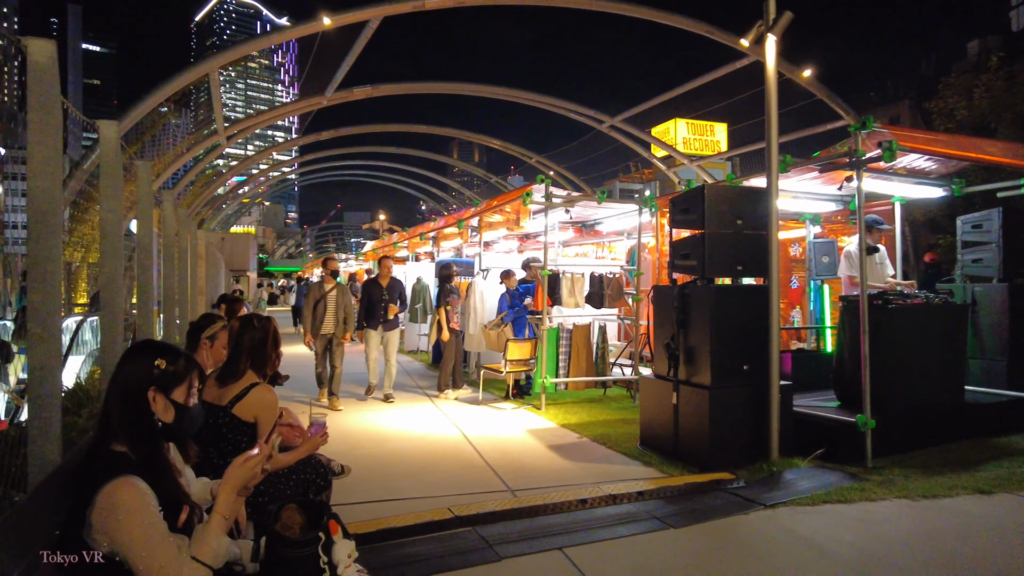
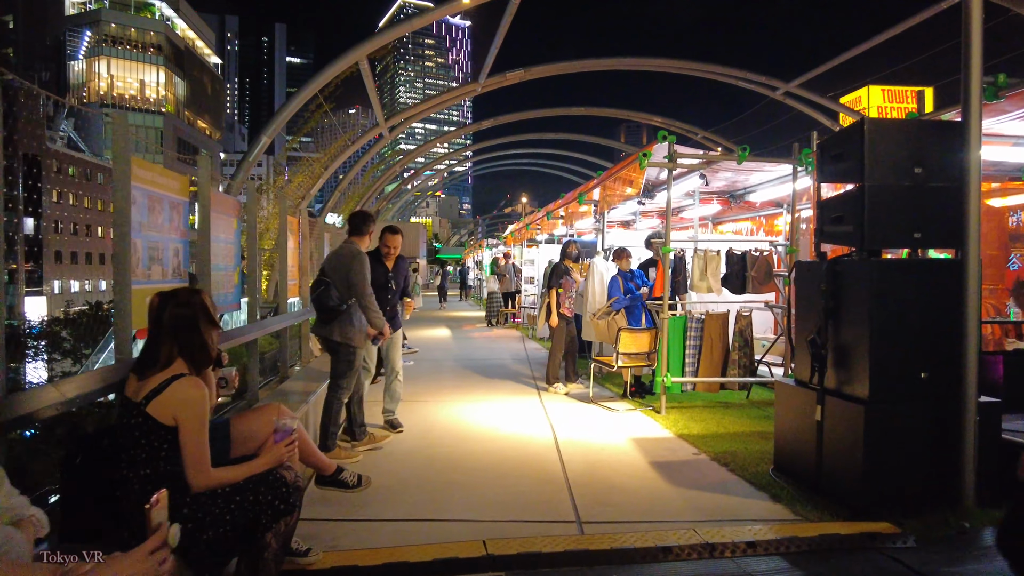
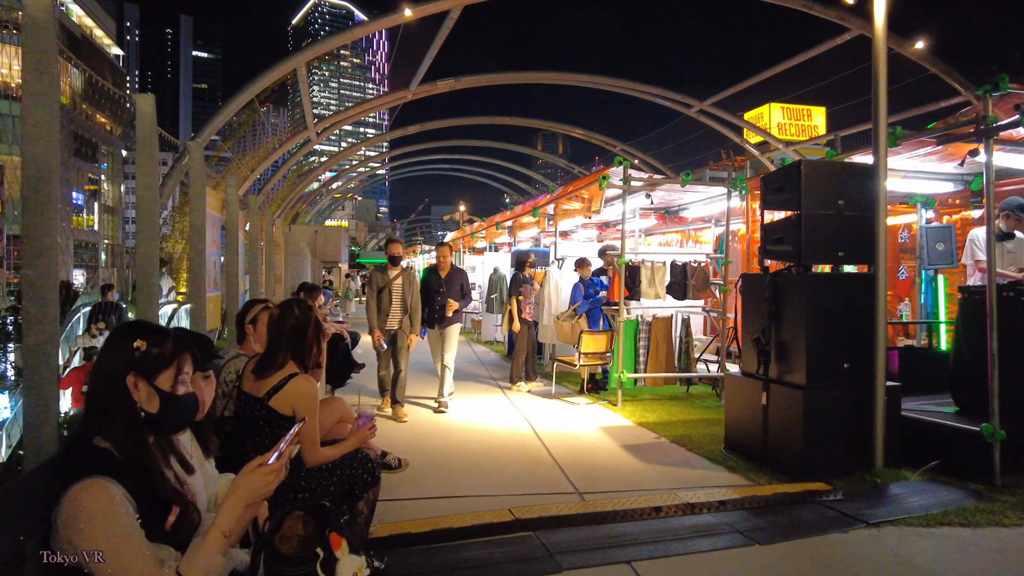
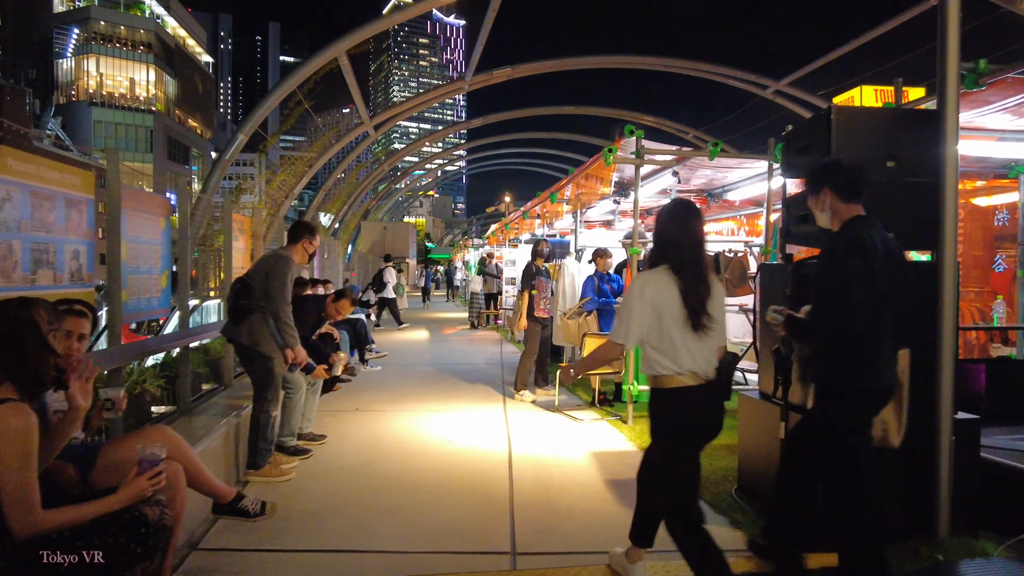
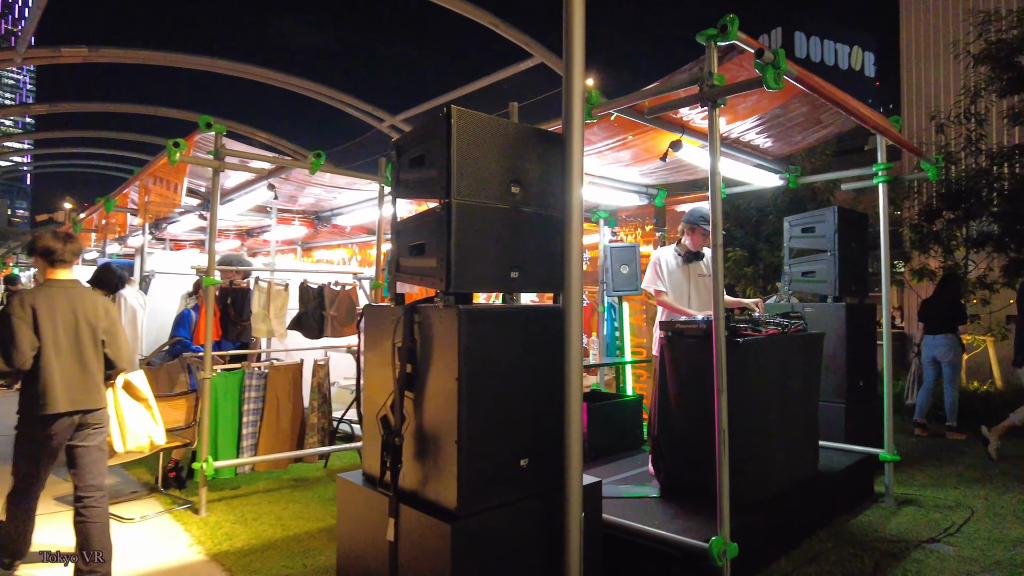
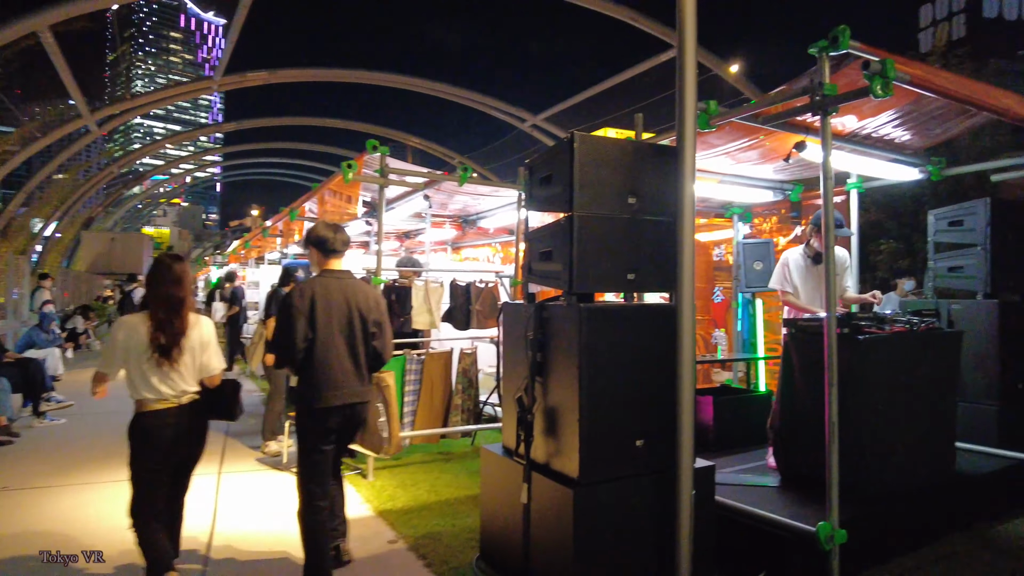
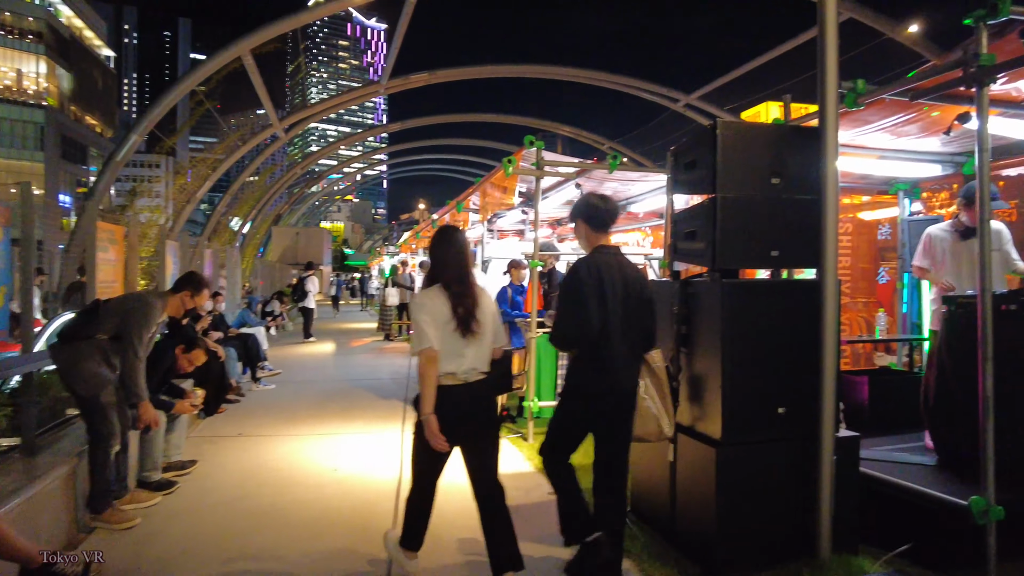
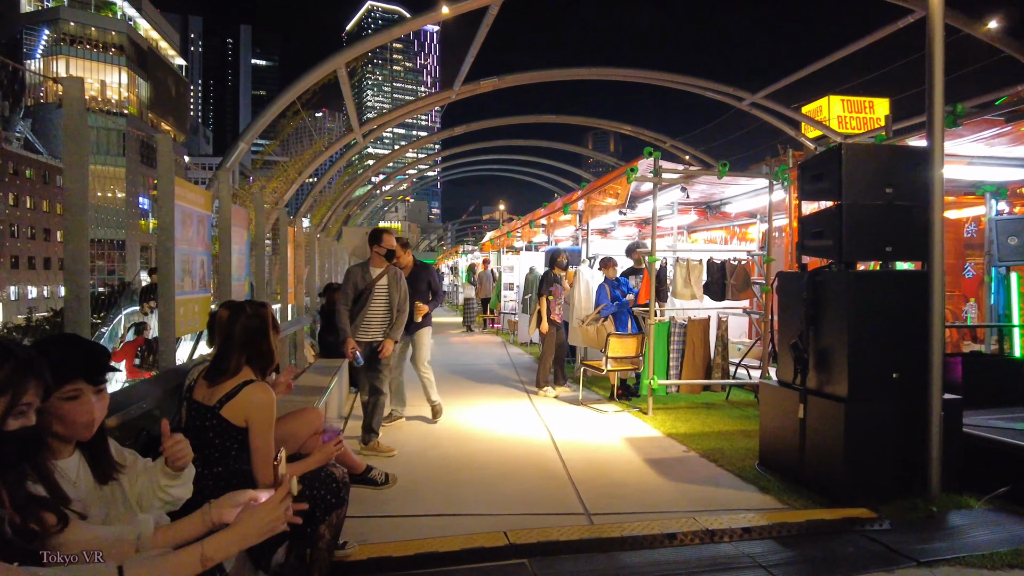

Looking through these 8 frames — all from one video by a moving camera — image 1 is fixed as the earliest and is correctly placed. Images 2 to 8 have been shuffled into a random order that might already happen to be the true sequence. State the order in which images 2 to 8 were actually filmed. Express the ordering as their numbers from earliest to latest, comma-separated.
3, 8, 2, 4, 7, 6, 5
